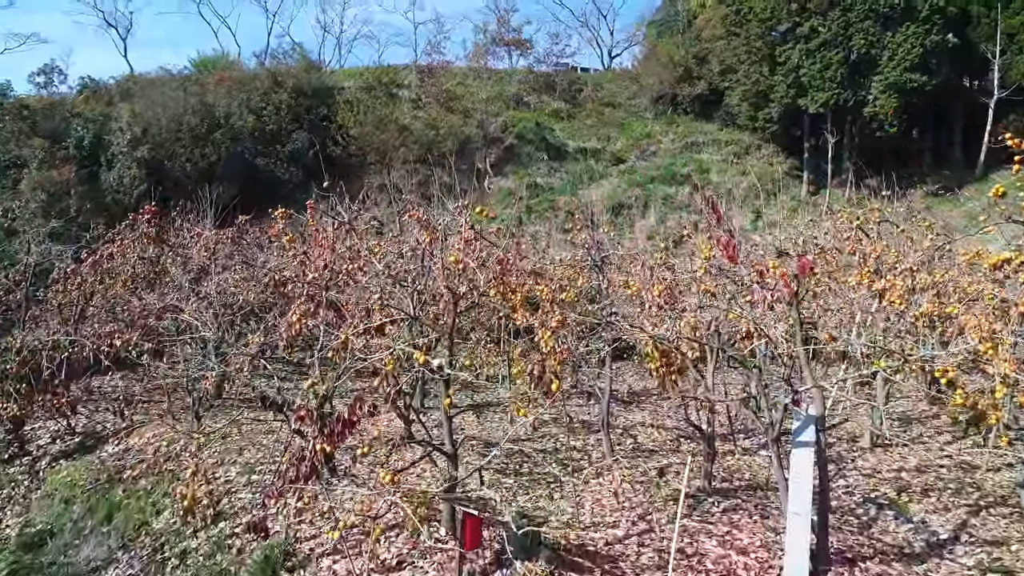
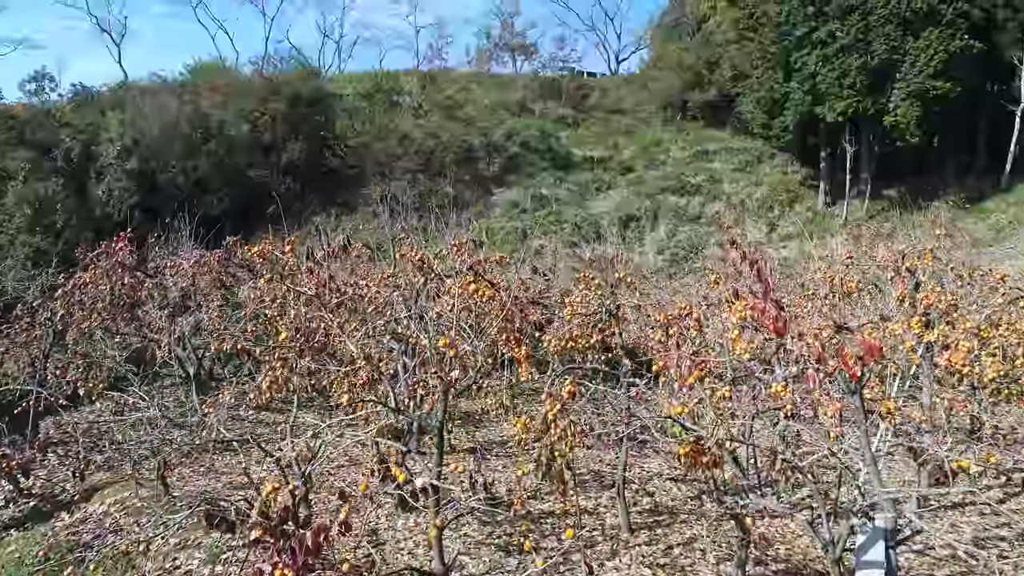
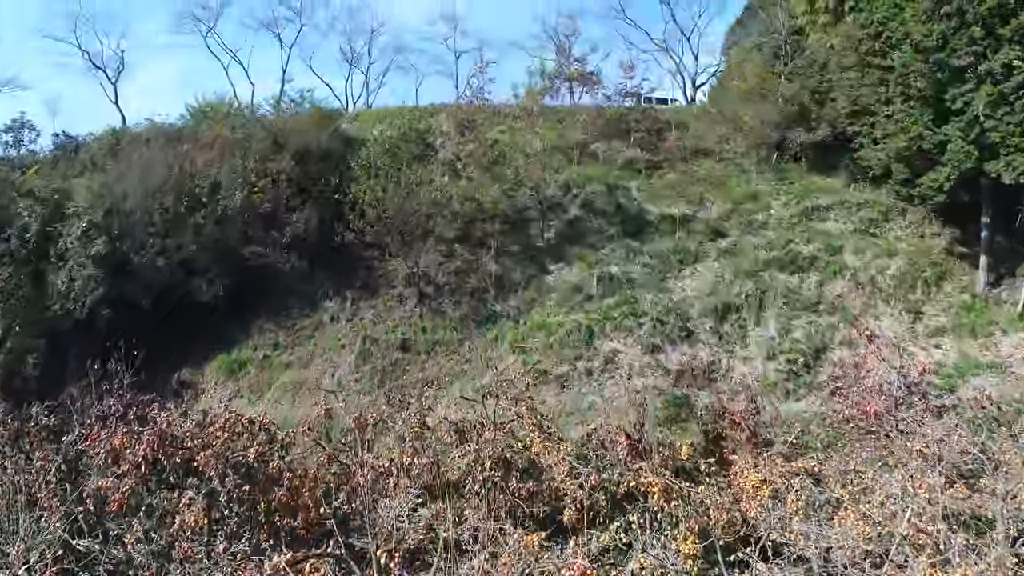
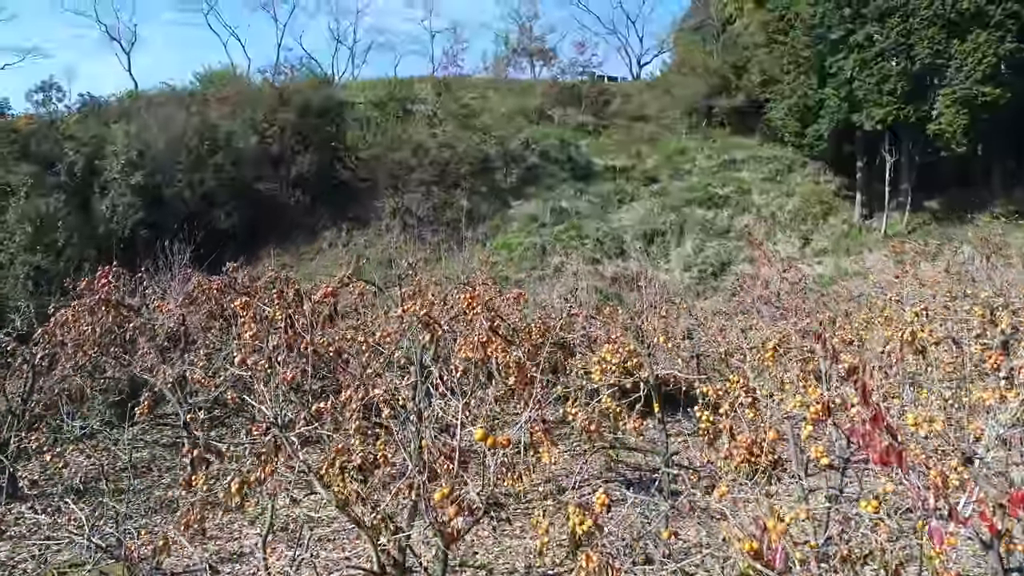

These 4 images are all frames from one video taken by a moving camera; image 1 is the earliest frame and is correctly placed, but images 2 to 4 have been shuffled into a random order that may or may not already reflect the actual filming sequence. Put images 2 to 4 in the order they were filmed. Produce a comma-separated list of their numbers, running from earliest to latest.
2, 4, 3
